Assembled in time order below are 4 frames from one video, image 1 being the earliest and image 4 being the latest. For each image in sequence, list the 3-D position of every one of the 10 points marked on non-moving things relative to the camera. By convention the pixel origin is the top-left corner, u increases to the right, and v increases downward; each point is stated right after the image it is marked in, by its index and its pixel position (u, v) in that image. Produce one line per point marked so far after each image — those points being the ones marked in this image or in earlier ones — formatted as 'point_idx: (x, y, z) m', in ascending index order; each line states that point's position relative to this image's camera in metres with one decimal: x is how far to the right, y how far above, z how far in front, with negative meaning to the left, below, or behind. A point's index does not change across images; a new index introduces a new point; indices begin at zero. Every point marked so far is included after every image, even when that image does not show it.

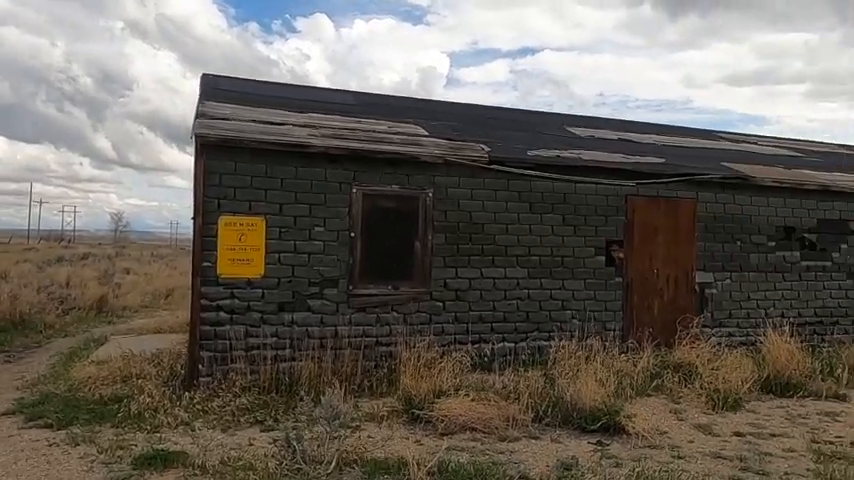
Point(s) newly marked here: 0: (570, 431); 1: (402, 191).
0: (+1.4, -1.9, +6.2) m
1: (-0.3, +0.6, +8.3) m
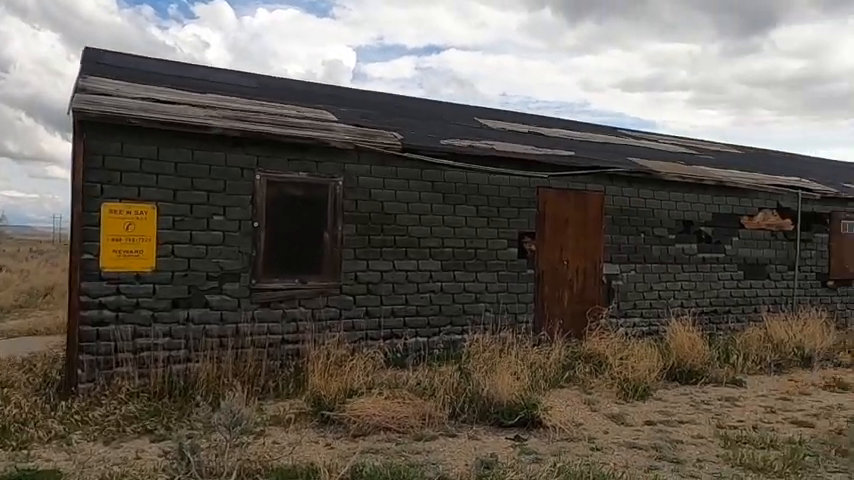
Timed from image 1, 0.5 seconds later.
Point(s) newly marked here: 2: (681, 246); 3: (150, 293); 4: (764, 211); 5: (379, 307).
0: (+0.6, -1.8, +6.0) m
1: (-1.4, +0.8, +7.8) m
2: (+4.3, -0.1, +10.7) m
3: (-3.0, -0.6, +6.9) m
4: (+6.2, +0.5, +11.7) m
5: (-0.6, -0.9, +8.2) m
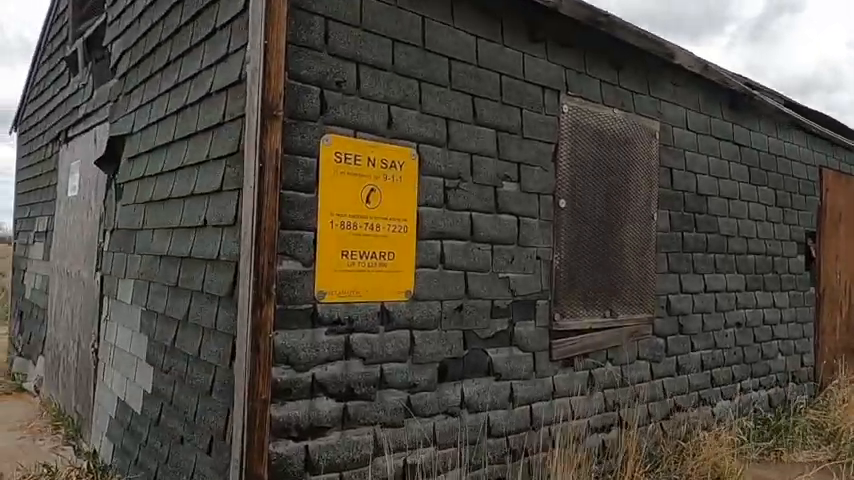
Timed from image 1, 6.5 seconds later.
0: (+3.6, -1.8, +2.8) m
1: (+1.3, +0.8, +4.2) m
2: (+6.3, -0.2, +8.3) m
3: (-0.1, -0.5, +3.0) m
4: (+8.0, +0.4, +9.7) m
5: (+2.0, -0.9, +4.8) m
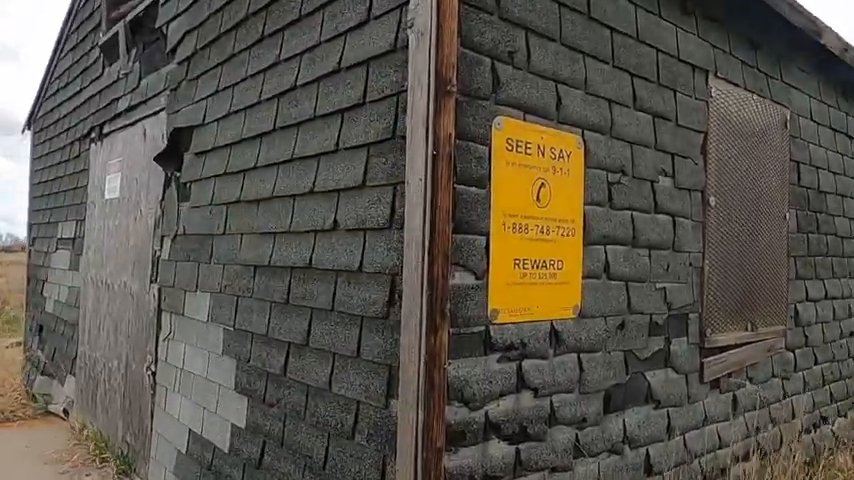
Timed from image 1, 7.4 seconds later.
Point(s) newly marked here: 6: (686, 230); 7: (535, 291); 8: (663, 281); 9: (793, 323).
0: (+4.3, -1.8, +2.4) m
1: (+2.0, +0.8, +3.7) m
2: (+6.9, -0.2, +7.9) m
3: (+0.6, -0.6, +2.5) m
4: (+8.5, +0.4, +9.3) m
5: (+2.6, -0.9, +4.3) m
6: (+1.3, +0.1, +3.1) m
7: (+0.4, -0.2, +2.4) m
8: (+1.1, -0.2, +3.0) m
9: (+2.4, -0.5, +4.1) m
